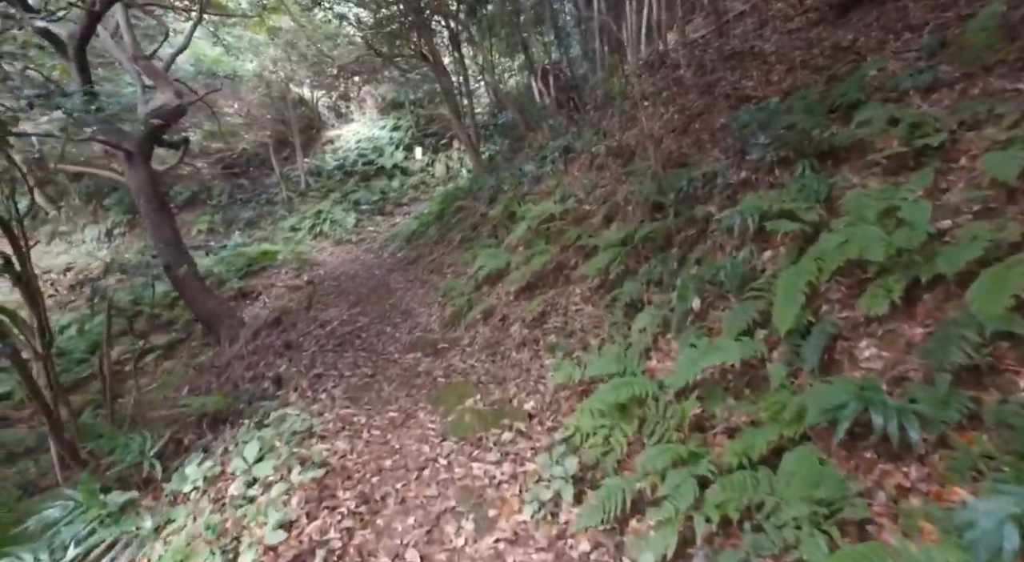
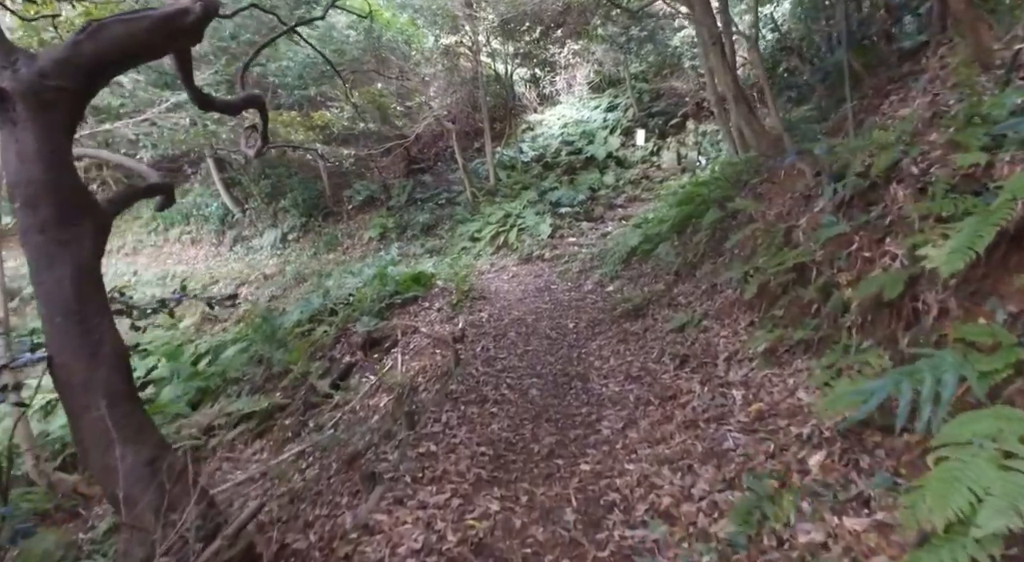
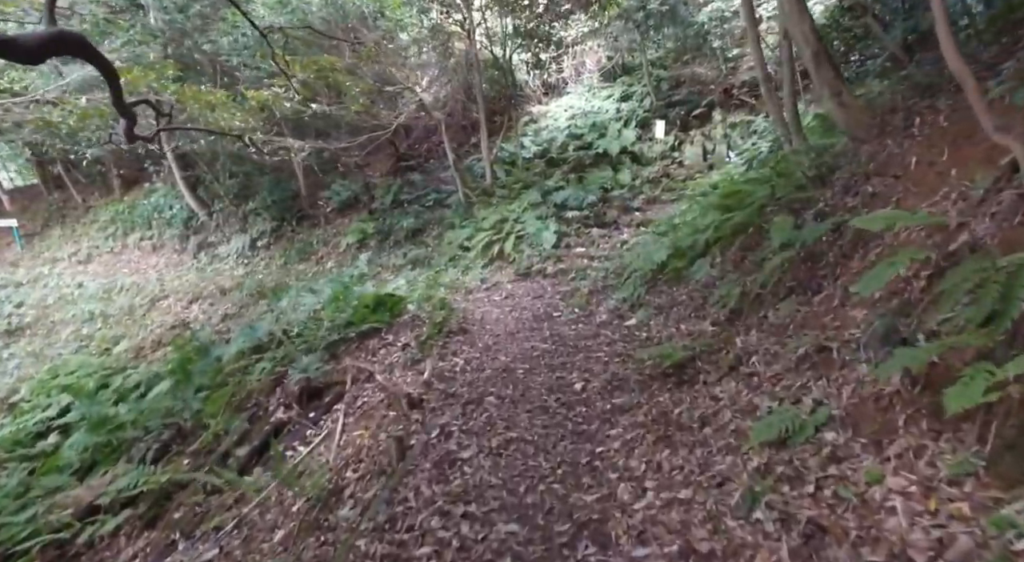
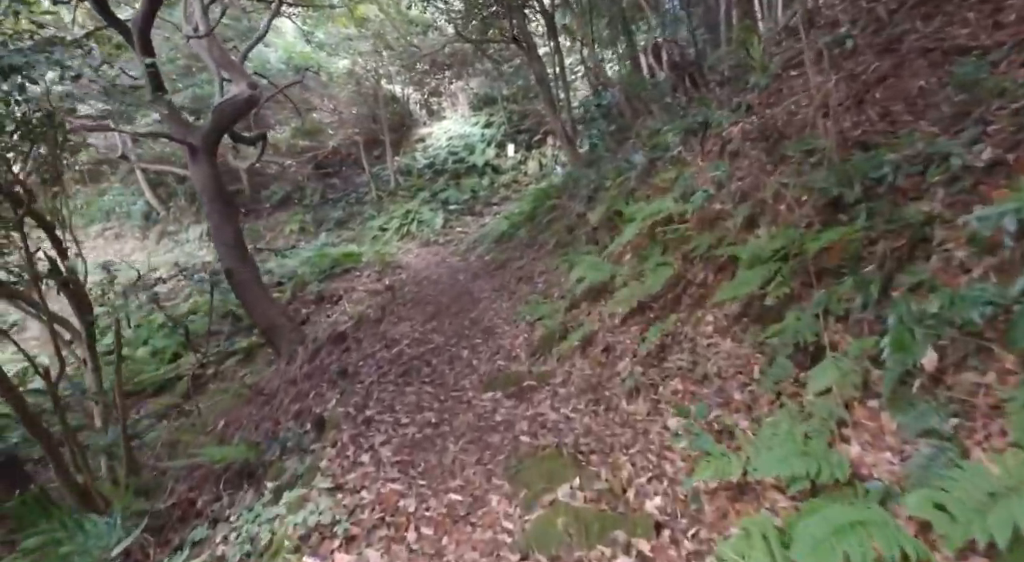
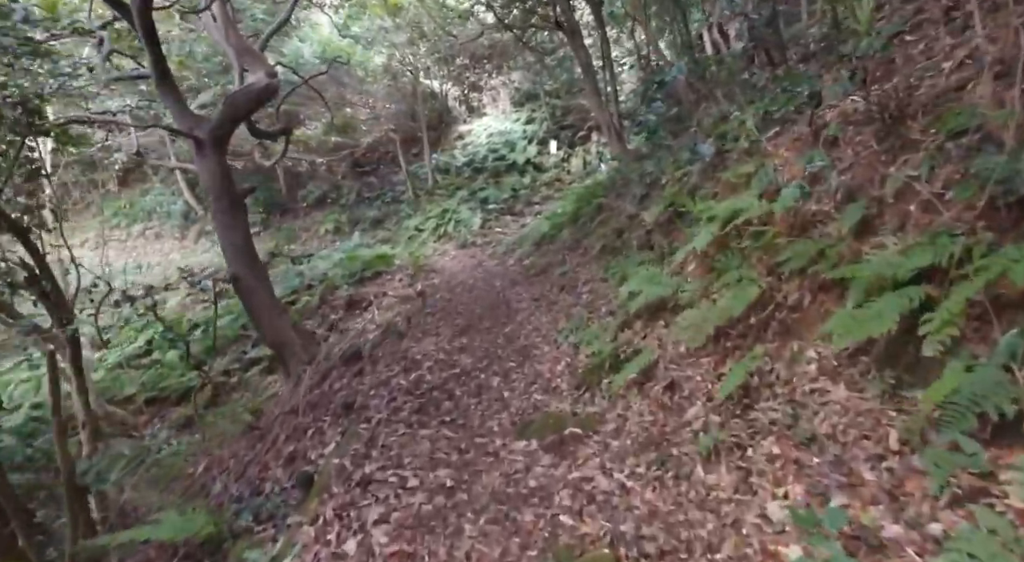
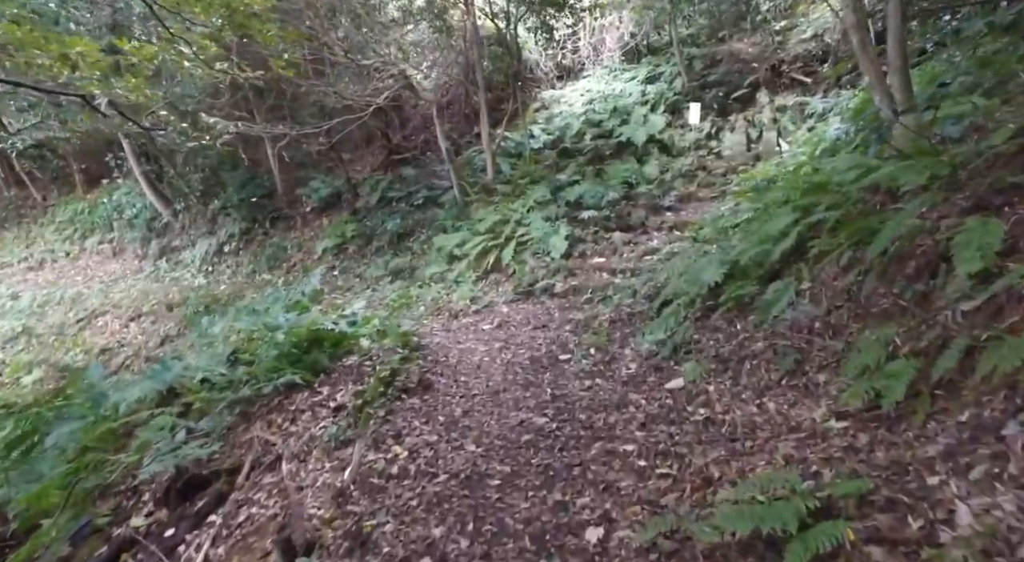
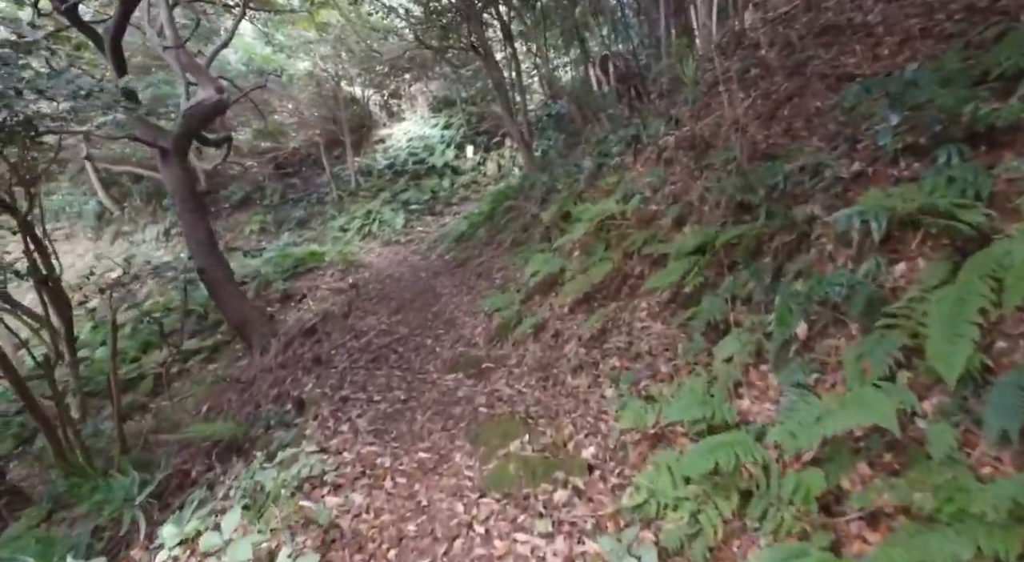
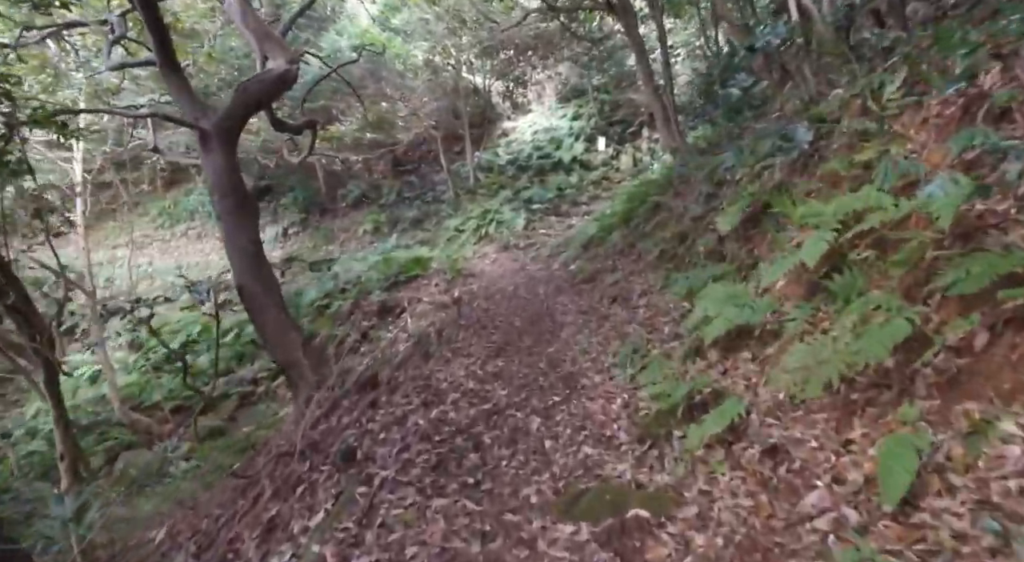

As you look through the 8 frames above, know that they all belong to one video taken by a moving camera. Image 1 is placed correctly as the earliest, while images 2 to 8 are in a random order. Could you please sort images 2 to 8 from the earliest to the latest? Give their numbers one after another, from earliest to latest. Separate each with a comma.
7, 4, 5, 8, 2, 3, 6
